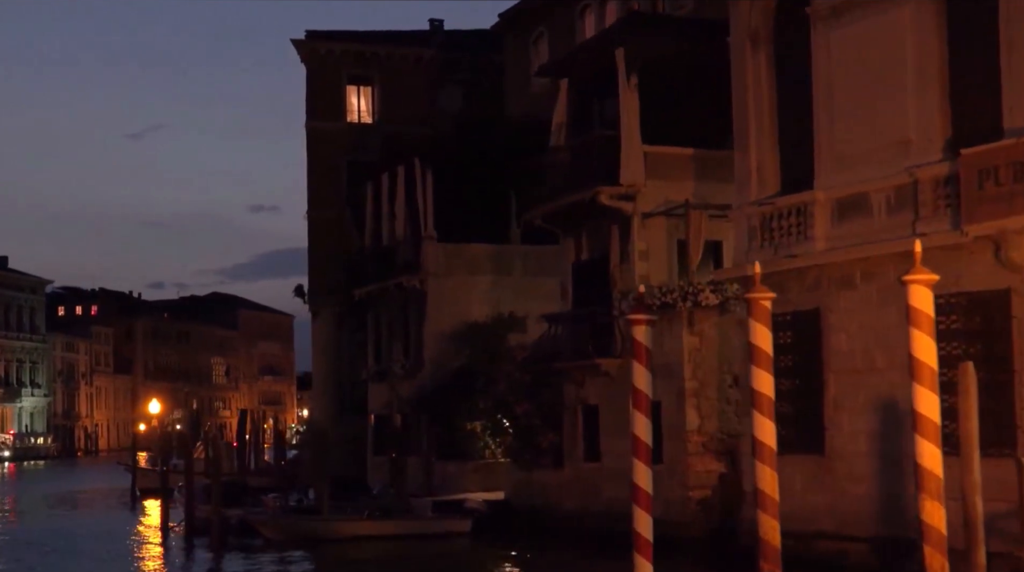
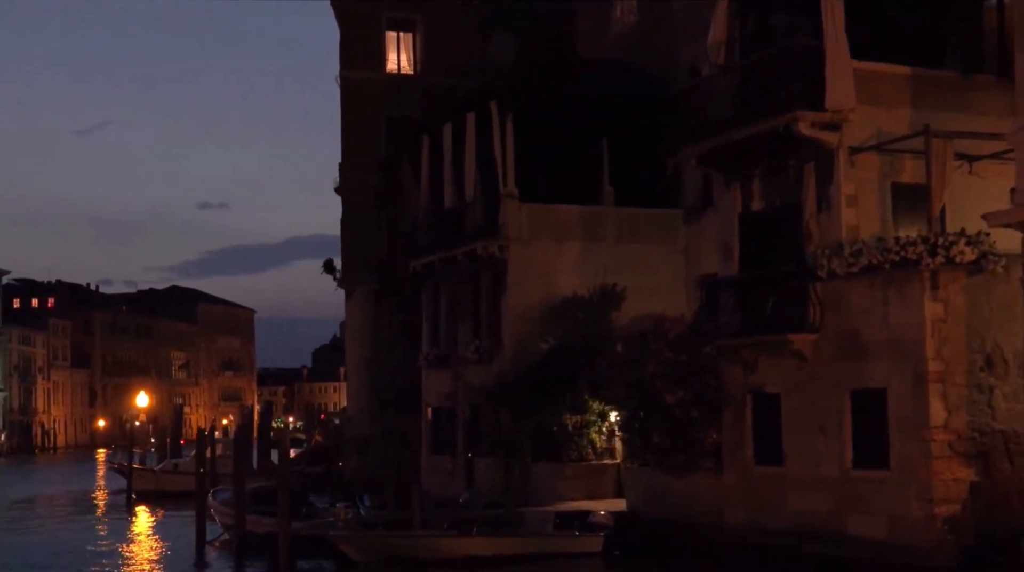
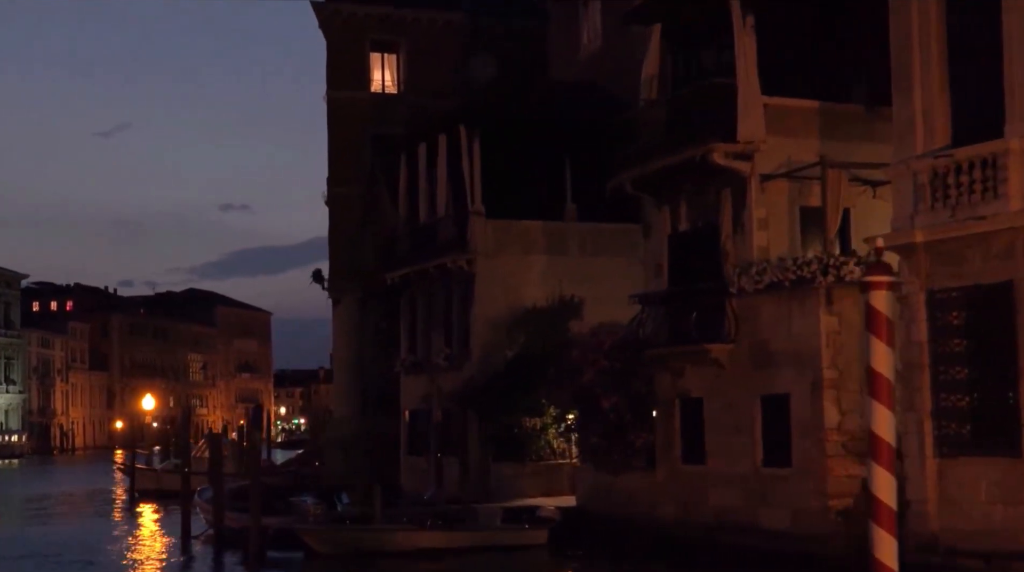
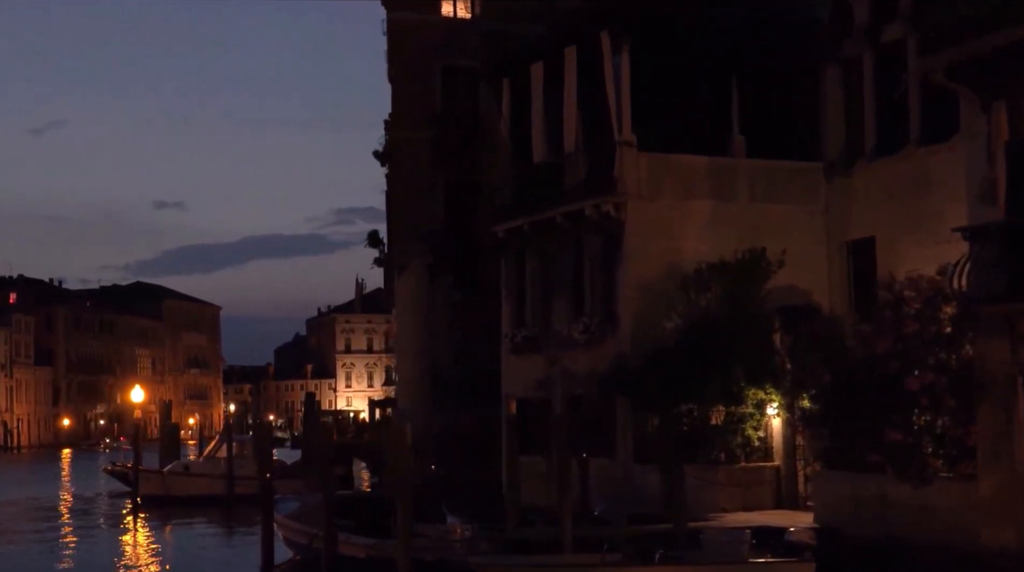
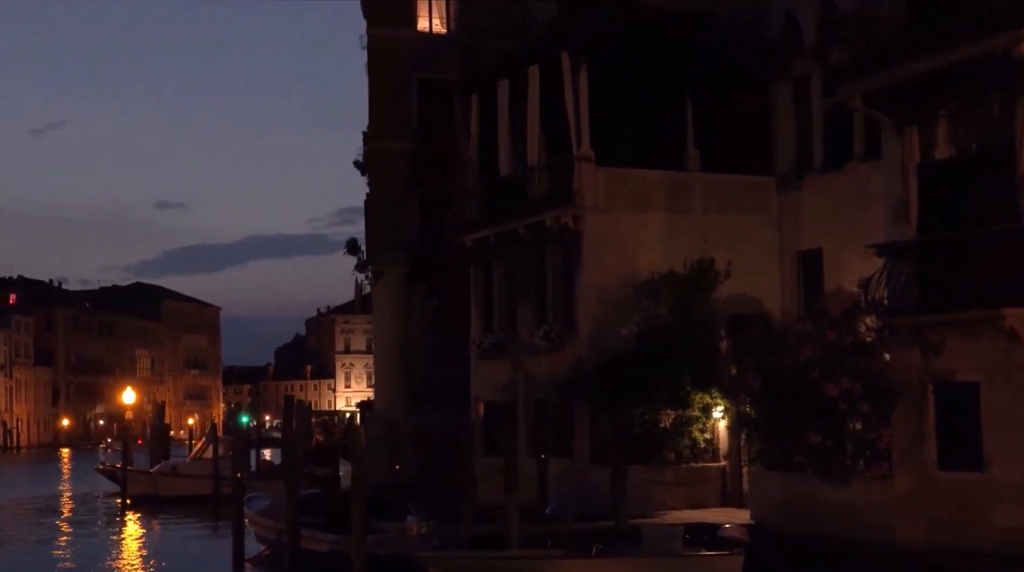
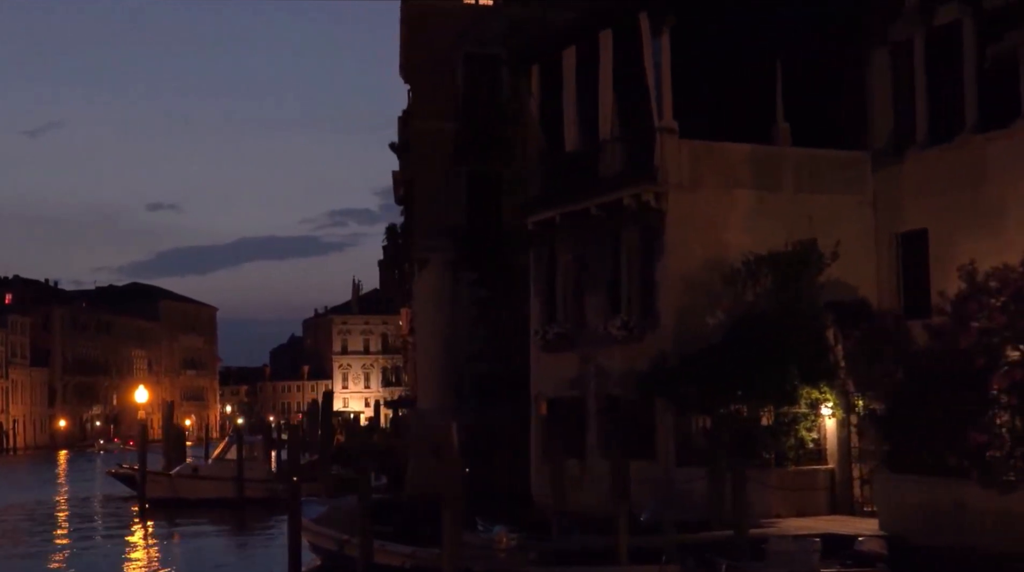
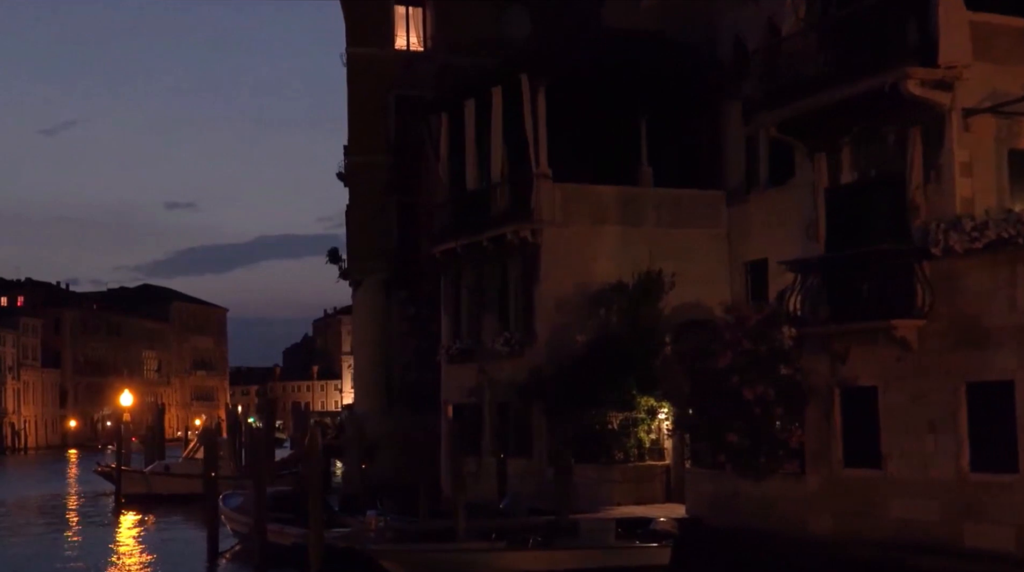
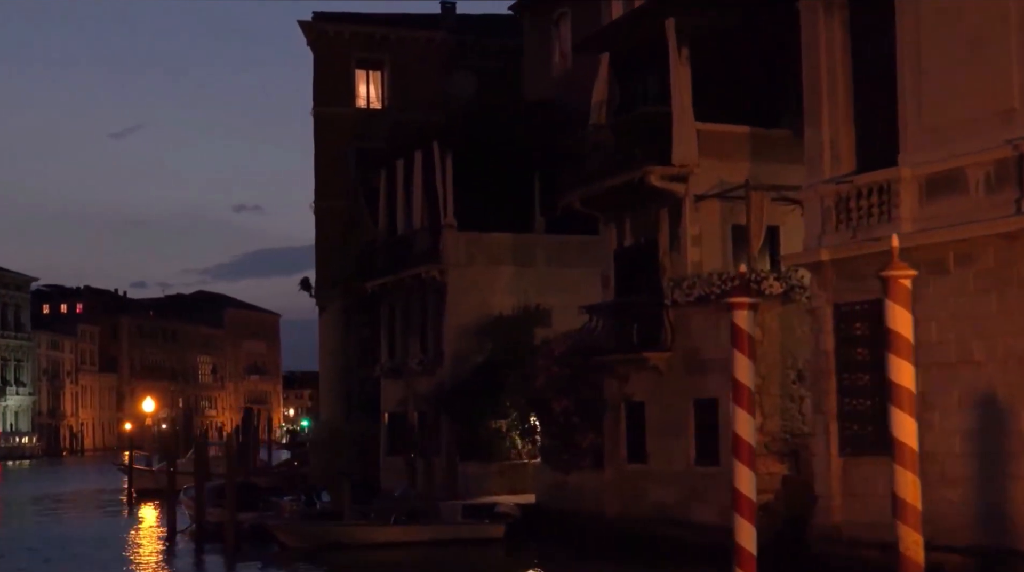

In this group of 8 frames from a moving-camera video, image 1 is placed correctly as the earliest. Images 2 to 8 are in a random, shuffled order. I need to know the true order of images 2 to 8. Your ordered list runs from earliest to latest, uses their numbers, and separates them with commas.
8, 3, 2, 7, 5, 4, 6
